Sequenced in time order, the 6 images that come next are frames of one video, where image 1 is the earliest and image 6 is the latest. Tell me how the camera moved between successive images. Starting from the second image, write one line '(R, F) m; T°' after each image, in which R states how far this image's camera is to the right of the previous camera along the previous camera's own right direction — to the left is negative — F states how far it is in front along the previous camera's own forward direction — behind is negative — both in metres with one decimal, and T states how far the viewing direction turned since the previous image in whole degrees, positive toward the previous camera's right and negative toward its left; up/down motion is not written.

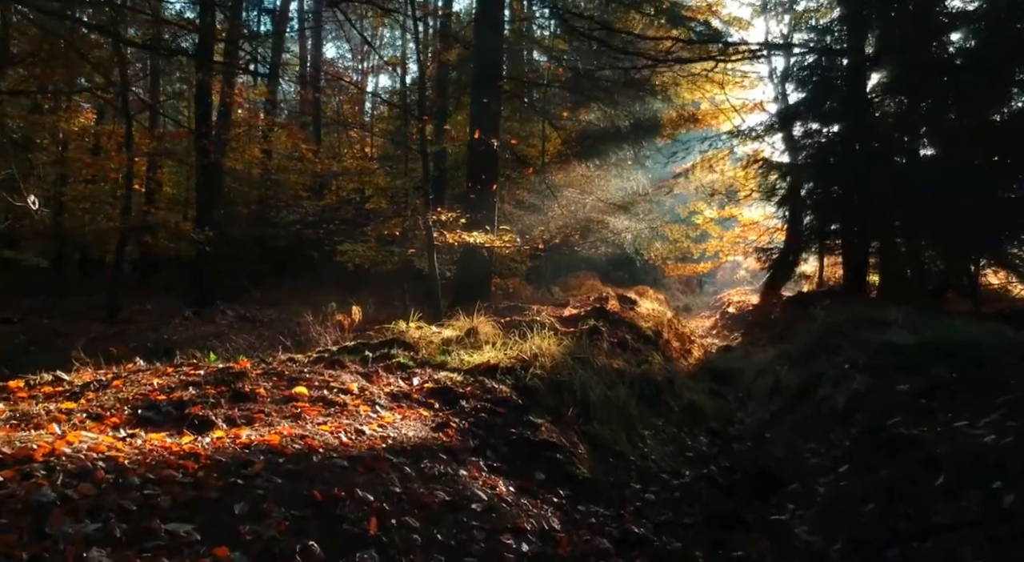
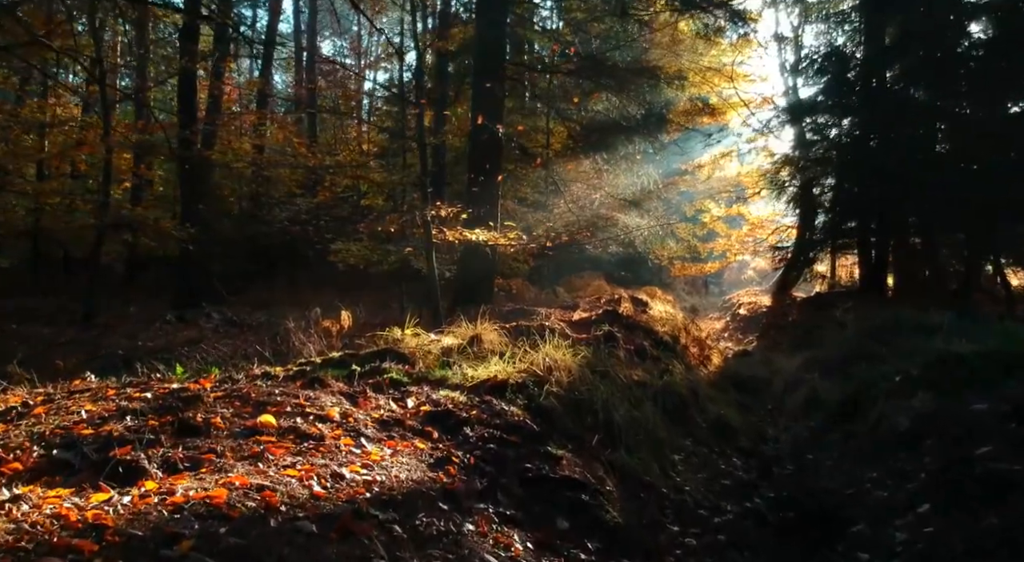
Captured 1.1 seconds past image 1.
(-0.1, +0.9) m; 0°
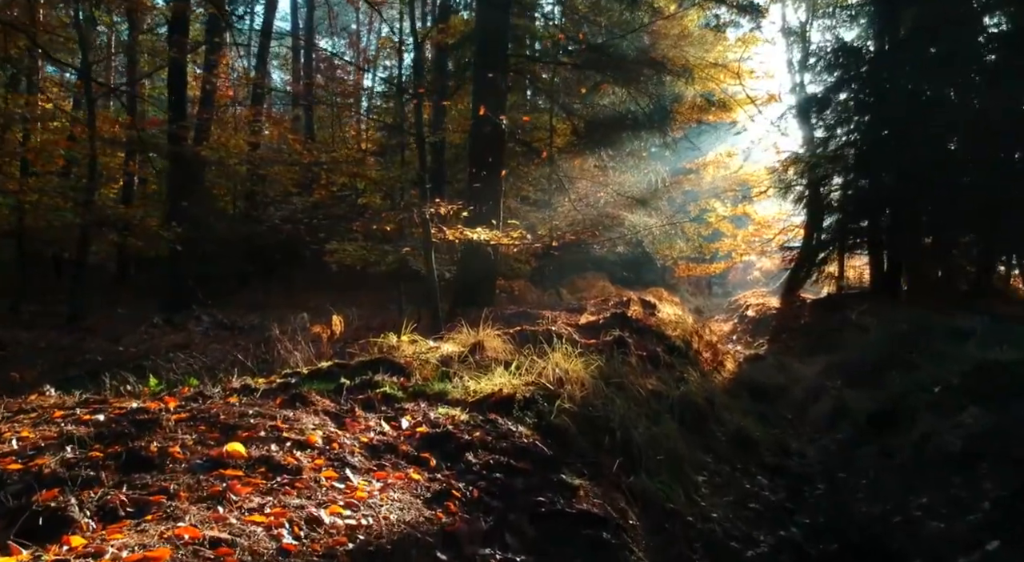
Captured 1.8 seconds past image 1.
(0.0, +0.6) m; 0°
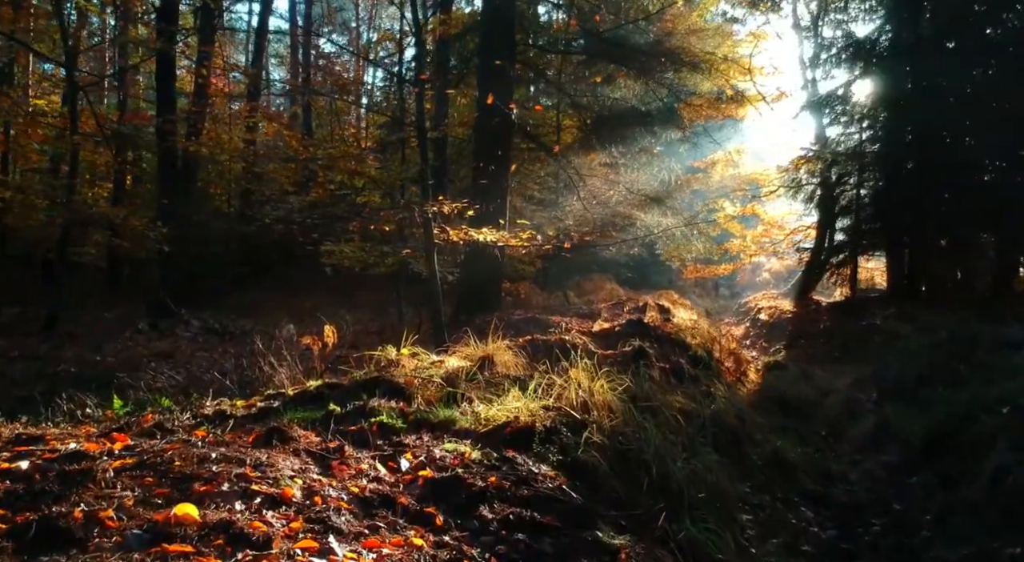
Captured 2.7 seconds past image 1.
(-0.1, +0.7) m; 0°
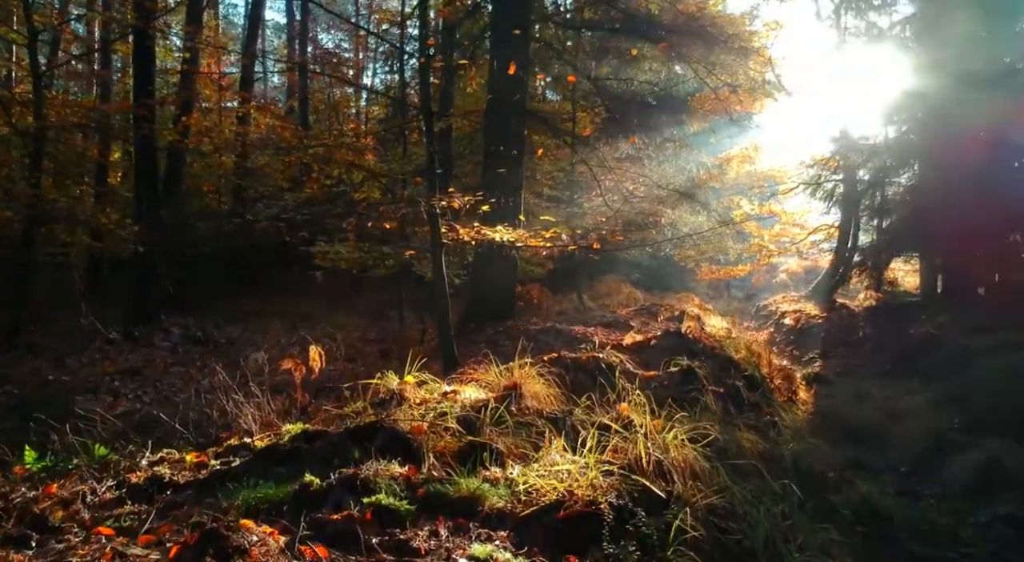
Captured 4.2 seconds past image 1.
(-0.2, +1.3) m; 0°
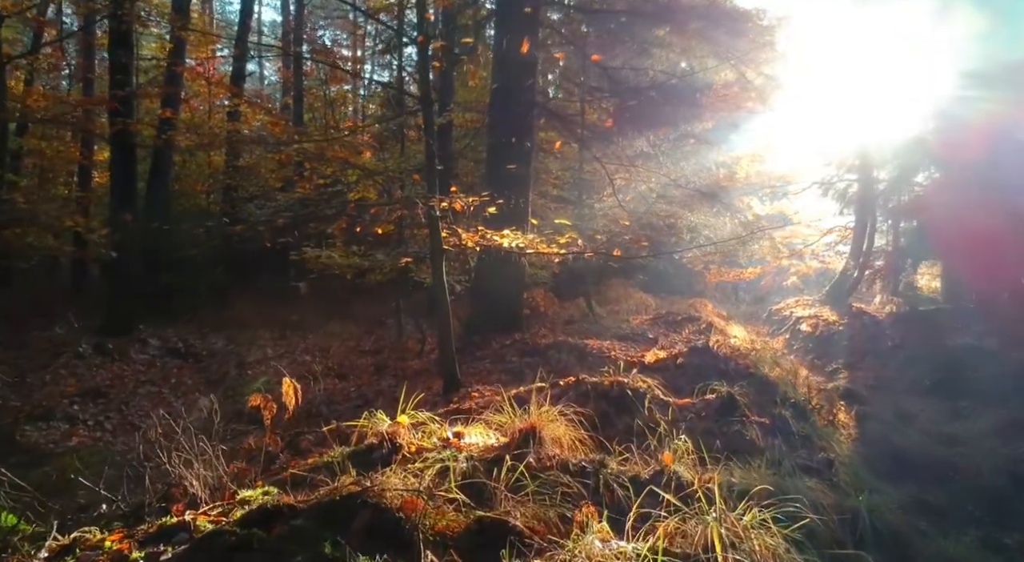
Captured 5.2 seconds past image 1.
(-0.1, +0.9) m; 0°
